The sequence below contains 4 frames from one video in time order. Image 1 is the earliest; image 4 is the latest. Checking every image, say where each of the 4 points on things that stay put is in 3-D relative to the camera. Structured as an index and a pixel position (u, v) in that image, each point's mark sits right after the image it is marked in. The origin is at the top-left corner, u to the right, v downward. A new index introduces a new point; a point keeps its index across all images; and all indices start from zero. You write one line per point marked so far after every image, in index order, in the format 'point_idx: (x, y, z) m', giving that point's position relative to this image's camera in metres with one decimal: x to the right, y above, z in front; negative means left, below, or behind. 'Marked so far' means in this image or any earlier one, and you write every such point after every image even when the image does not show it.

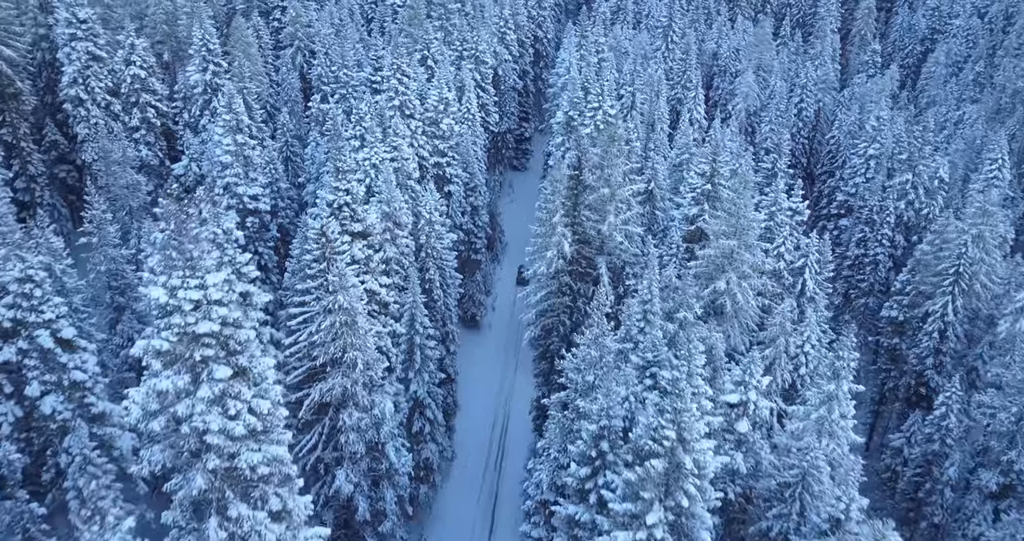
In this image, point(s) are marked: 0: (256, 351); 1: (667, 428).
0: (-6.4, -2.1, +18.4) m
1: (+4.1, -4.2, +19.3) m
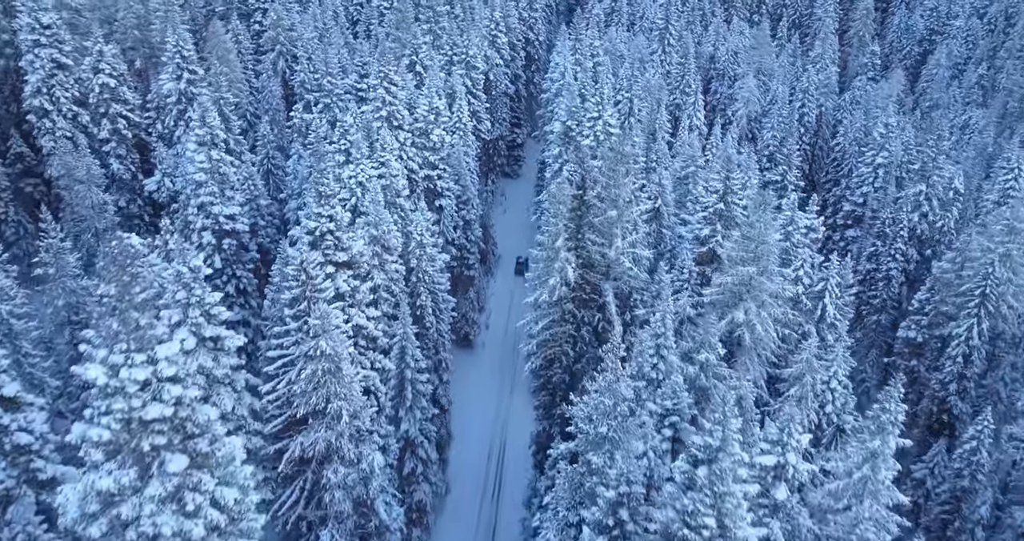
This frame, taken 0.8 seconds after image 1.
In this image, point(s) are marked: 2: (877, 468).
0: (-6.2, -3.4, +15.7) m
1: (+4.3, -5.3, +16.8) m
2: (+9.5, -5.1, +19.6) m
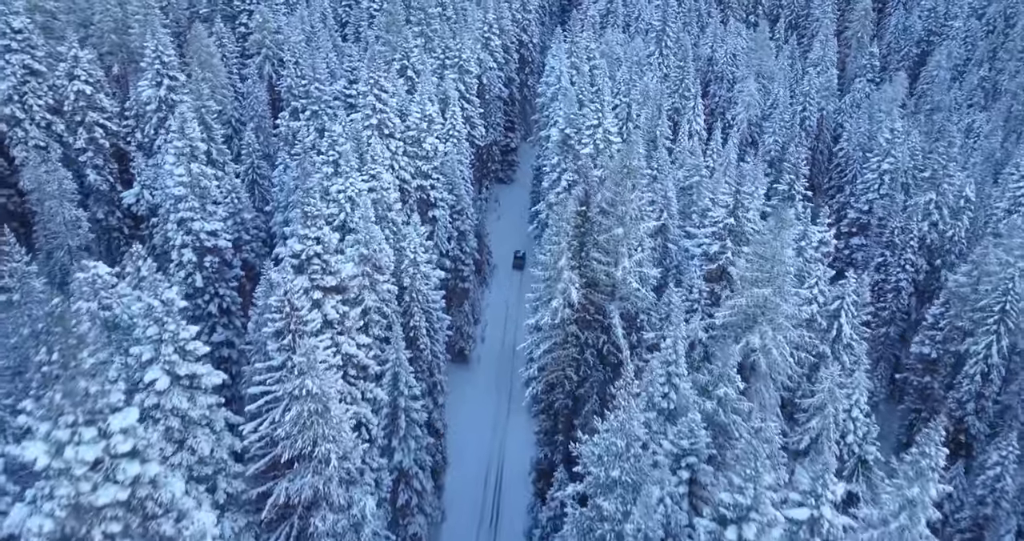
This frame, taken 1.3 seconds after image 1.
0: (-6.0, -4.2, +13.9) m
1: (+4.4, -6.1, +15.1) m
2: (+9.6, -5.9, +17.9) m
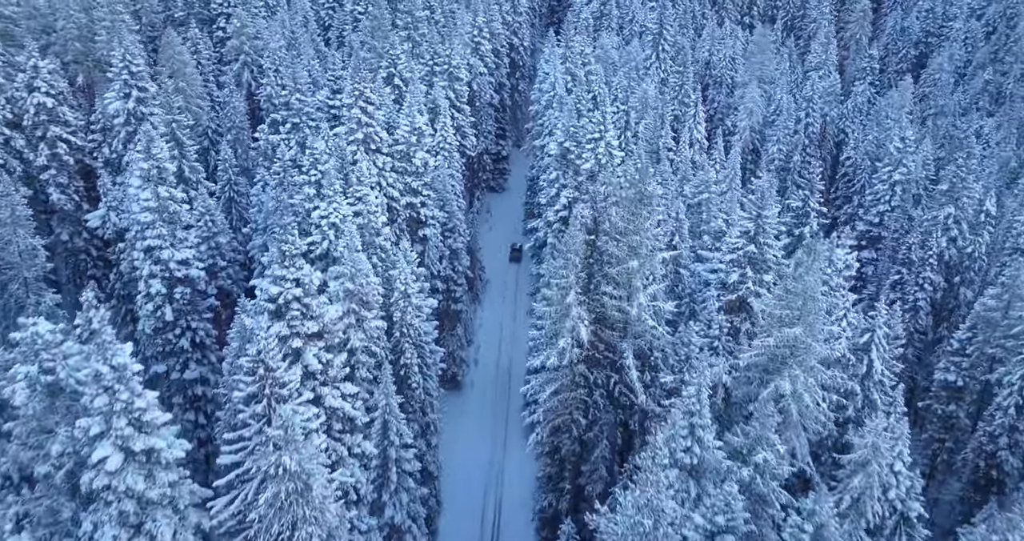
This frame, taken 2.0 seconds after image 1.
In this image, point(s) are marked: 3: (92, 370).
0: (-5.7, -5.5, +11.1) m
1: (+4.8, -7.3, +12.4) m
2: (+9.9, -7.1, +15.3) m
3: (-9.4, -2.2, +16.8) m
